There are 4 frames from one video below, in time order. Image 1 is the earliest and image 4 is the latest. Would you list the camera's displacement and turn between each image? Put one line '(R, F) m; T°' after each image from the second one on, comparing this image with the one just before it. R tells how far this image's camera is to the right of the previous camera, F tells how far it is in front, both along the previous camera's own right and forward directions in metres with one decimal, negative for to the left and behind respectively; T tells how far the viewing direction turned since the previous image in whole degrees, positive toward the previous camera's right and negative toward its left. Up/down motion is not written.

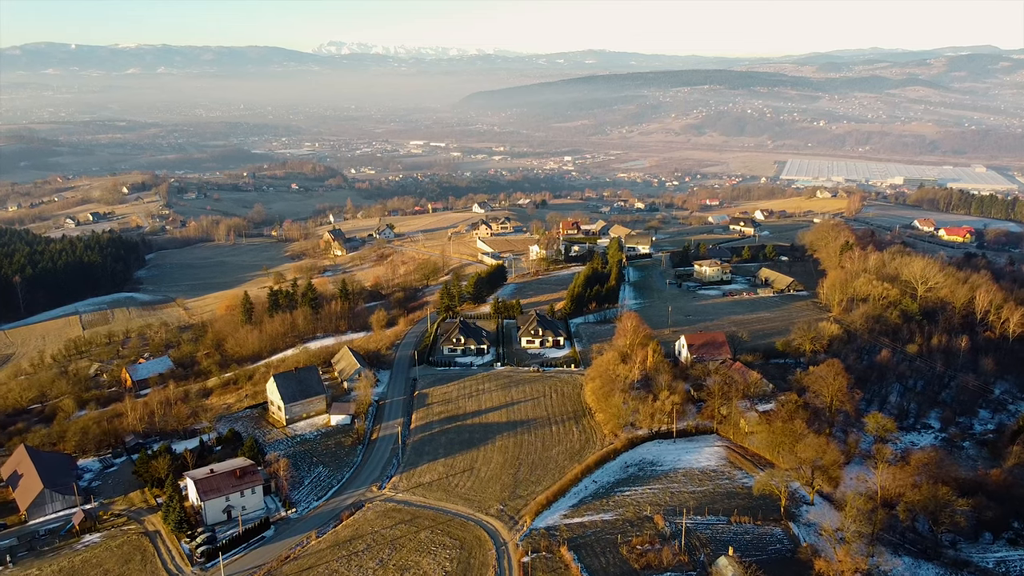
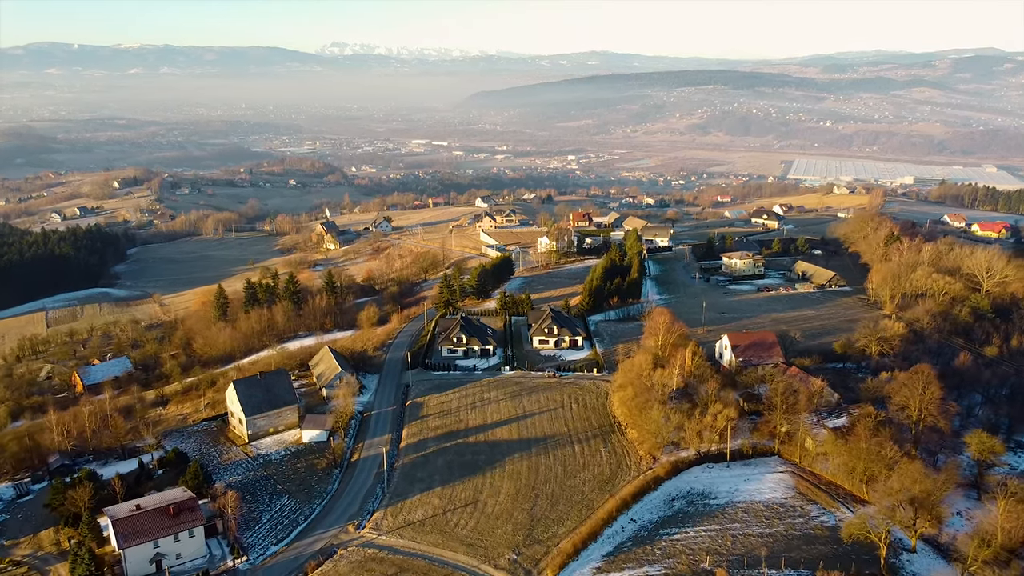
(-0.3, +5.5) m; 0°
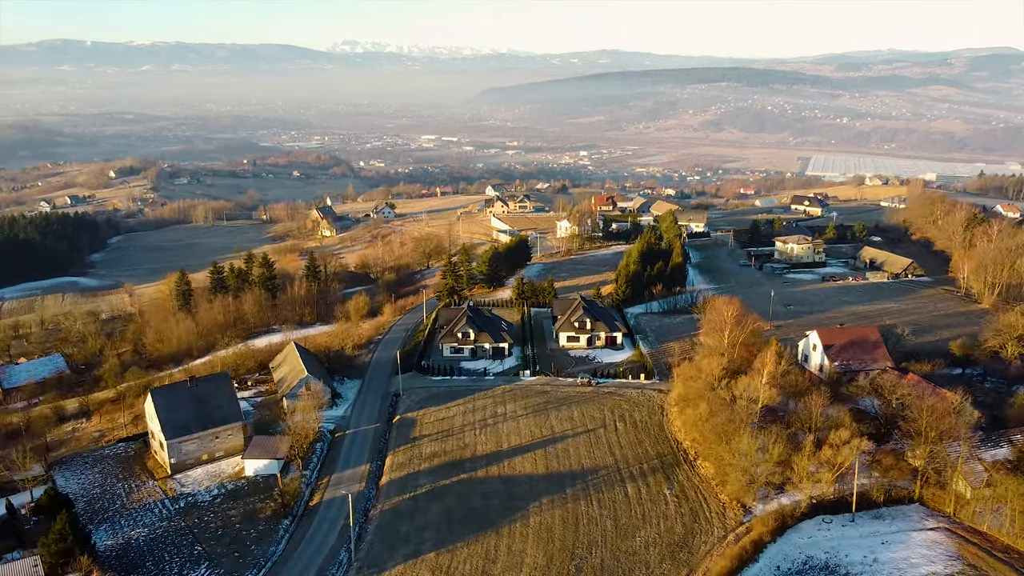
(-0.3, +7.0) m; -1°
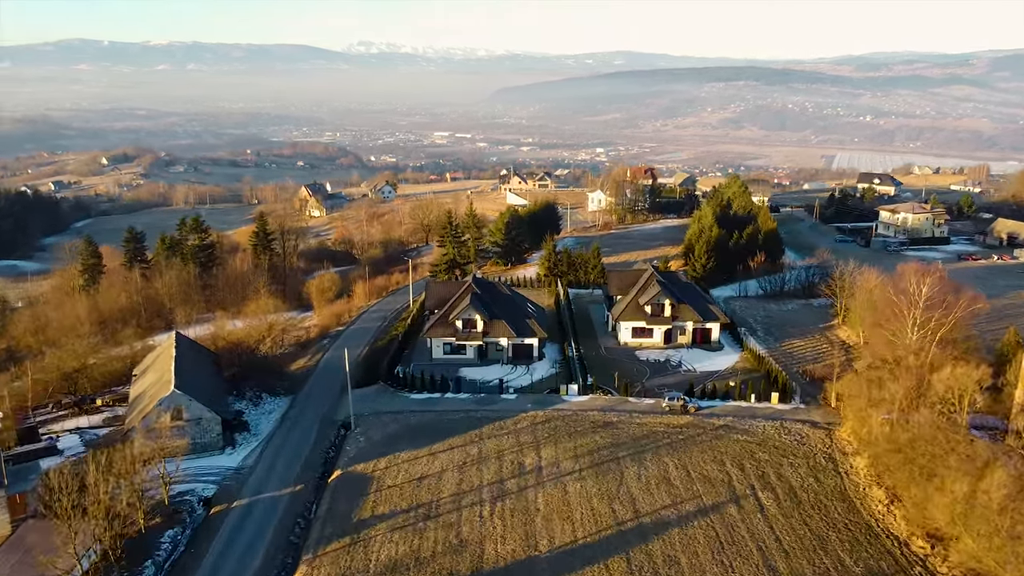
(-0.4, +9.7) m; -1°
